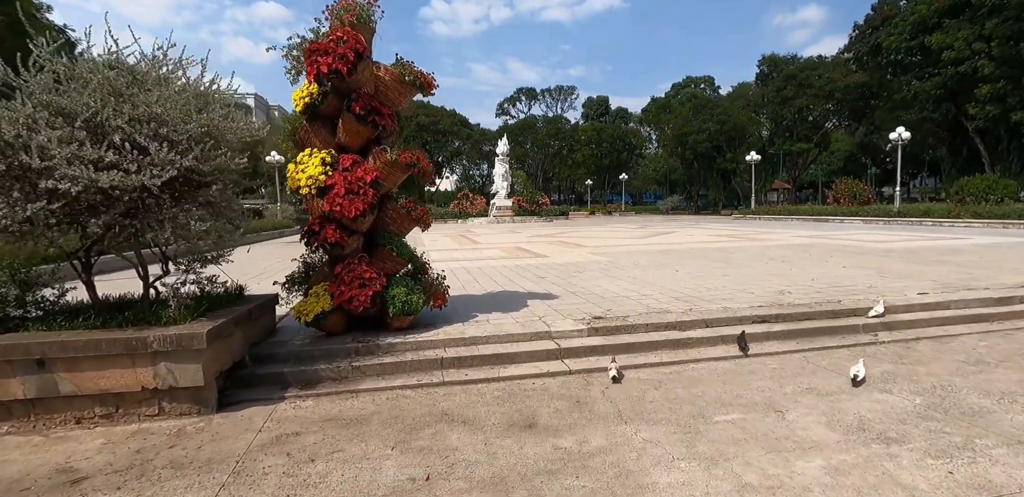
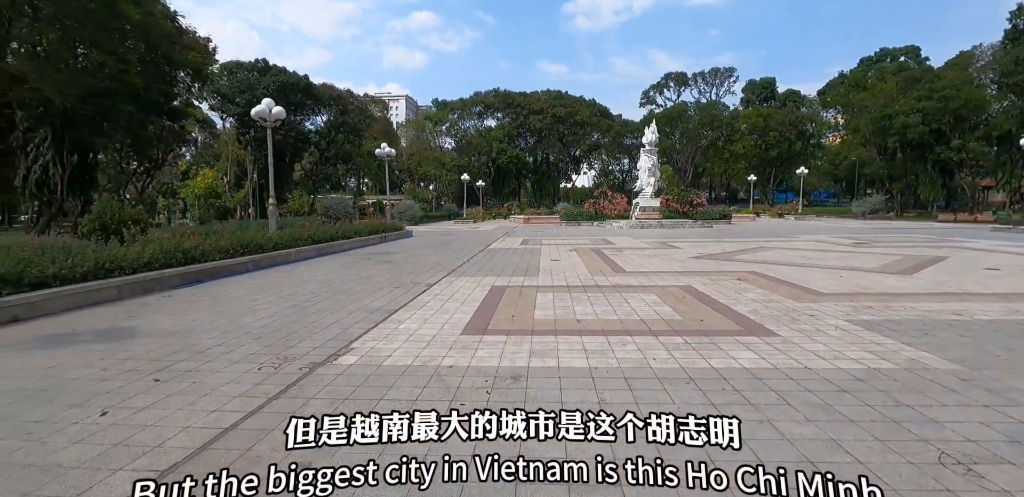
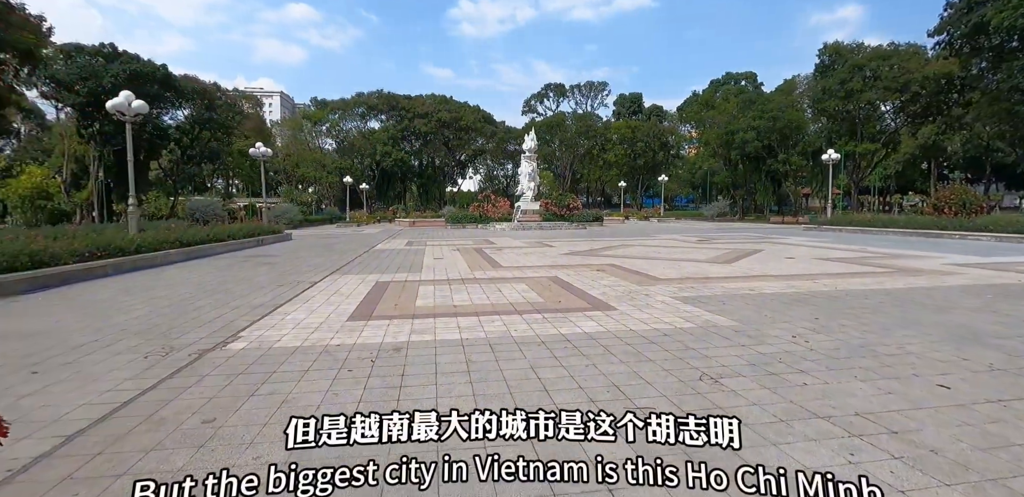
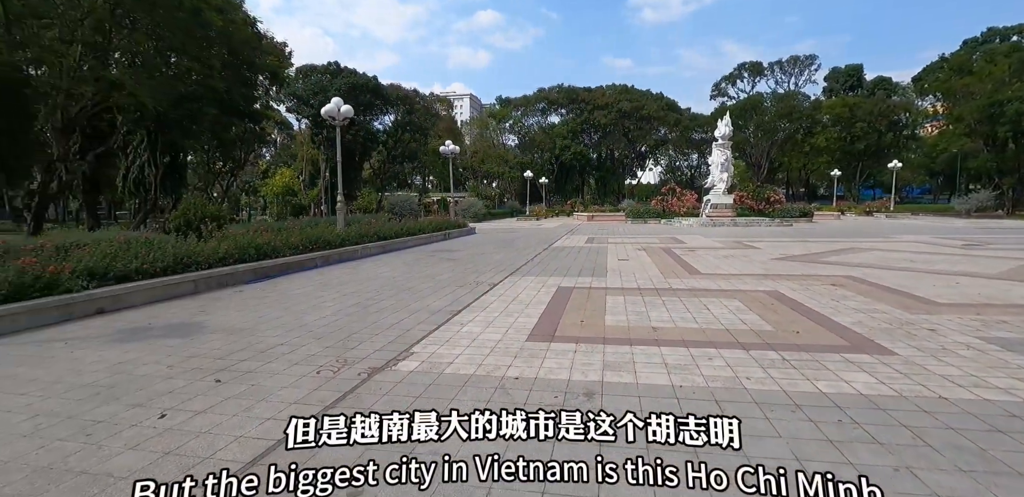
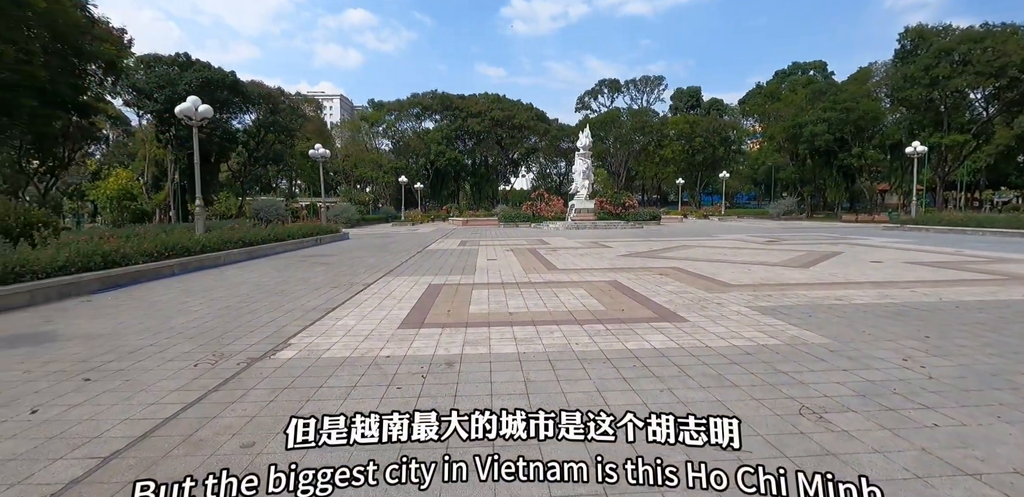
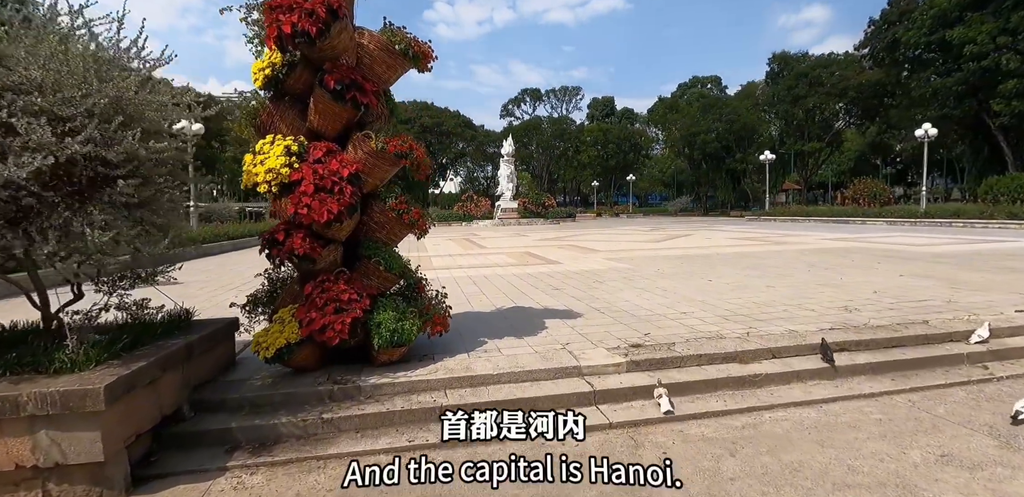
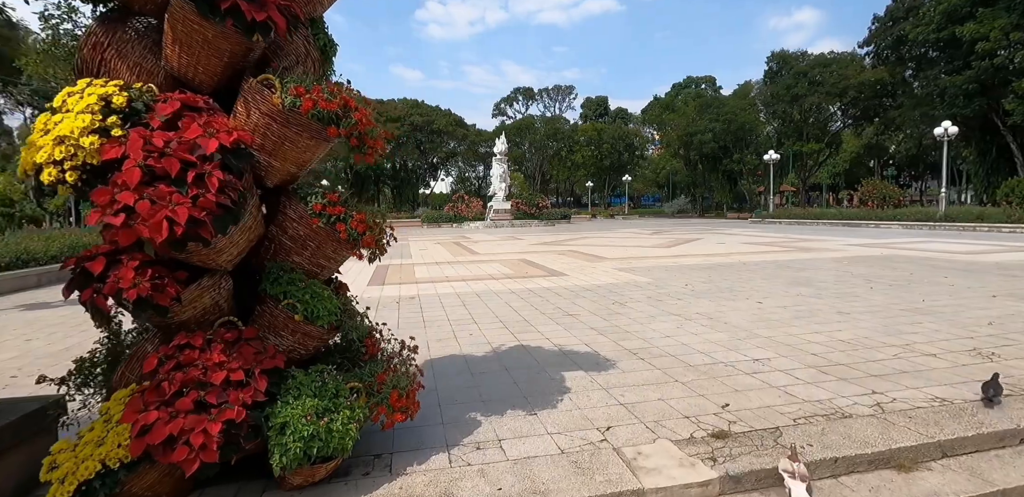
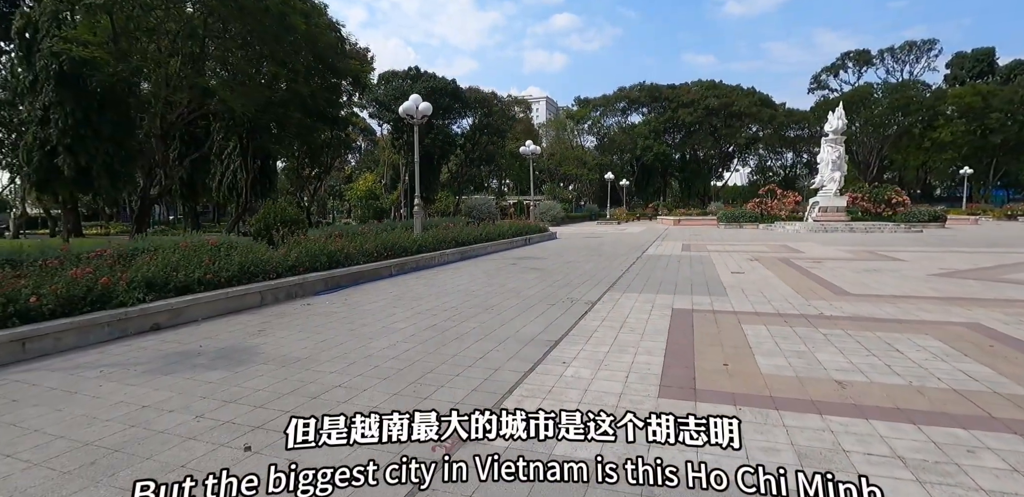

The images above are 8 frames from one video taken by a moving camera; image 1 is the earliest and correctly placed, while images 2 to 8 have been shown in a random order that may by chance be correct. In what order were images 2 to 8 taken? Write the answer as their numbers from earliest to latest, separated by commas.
6, 7, 3, 5, 2, 4, 8
